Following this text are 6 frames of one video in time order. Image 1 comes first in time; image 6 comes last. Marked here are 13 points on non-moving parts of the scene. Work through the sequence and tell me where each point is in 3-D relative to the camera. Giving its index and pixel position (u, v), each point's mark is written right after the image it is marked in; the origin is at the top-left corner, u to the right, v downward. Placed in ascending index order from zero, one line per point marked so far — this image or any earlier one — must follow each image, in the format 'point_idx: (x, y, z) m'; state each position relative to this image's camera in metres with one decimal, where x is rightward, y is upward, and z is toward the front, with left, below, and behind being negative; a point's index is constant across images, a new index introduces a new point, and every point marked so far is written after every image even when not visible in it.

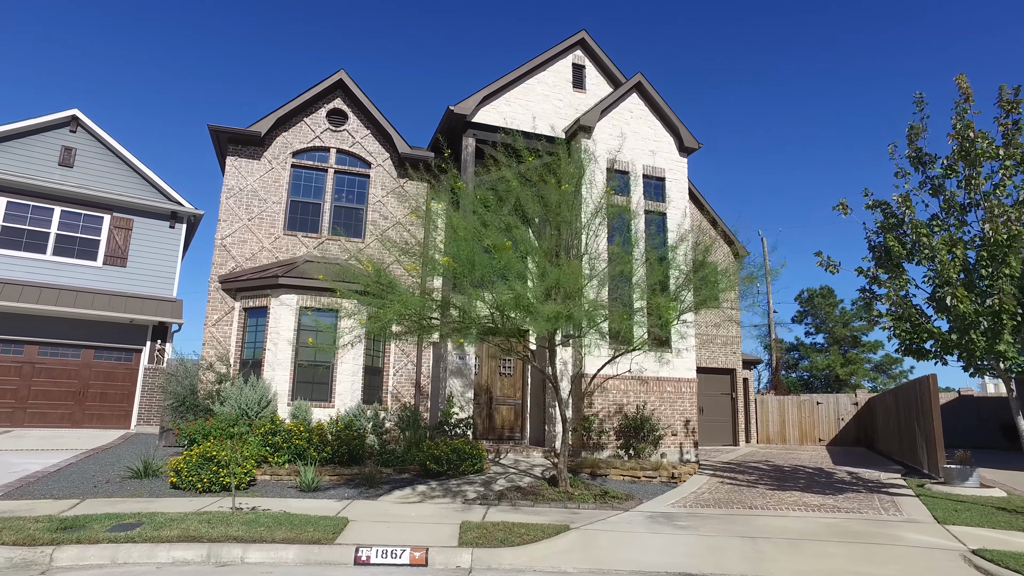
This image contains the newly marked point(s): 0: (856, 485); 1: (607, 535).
0: (+5.6, -3.2, +10.9) m
1: (+1.0, -2.6, +6.9) m
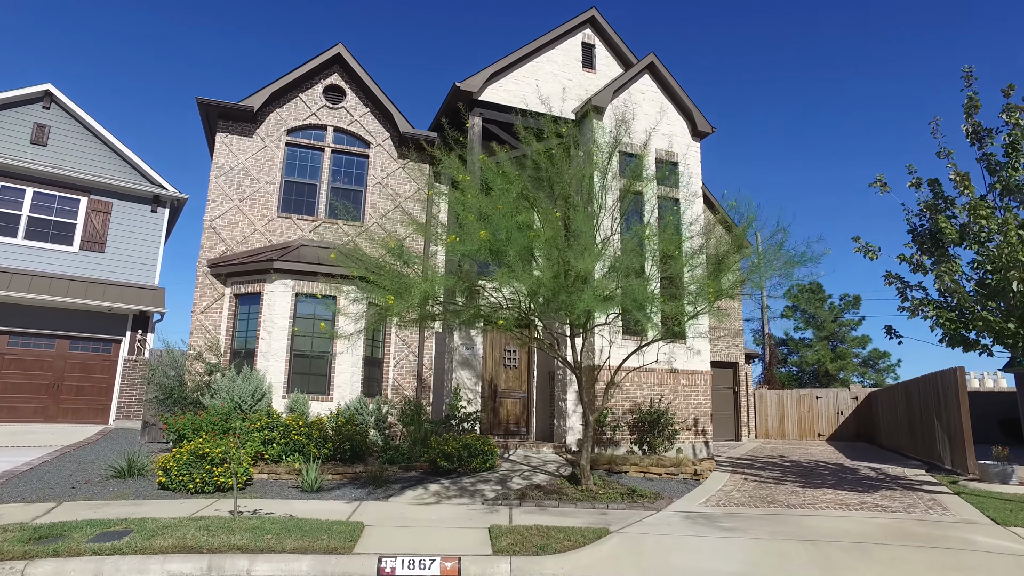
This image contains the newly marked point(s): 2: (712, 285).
0: (+5.9, -3.0, +10.4) m
1: (+1.3, -2.4, +6.3) m
2: (+3.0, +0.1, +10.1) m
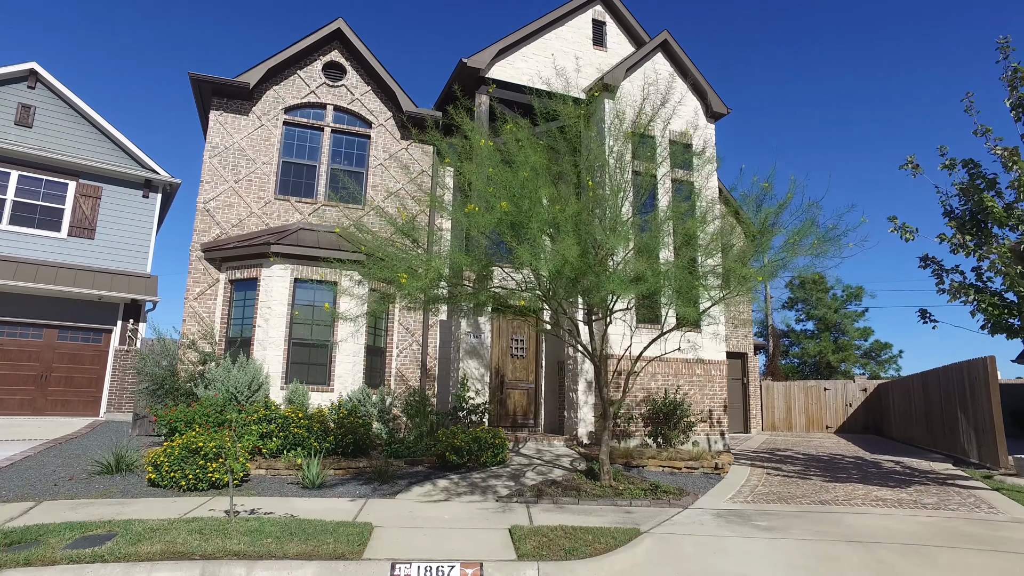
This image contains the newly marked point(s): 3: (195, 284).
0: (+6.0, -2.8, +9.9) m
1: (+1.5, -2.2, +5.8) m
2: (+3.2, +0.3, +9.5) m
3: (-5.4, +0.1, +11.4) m
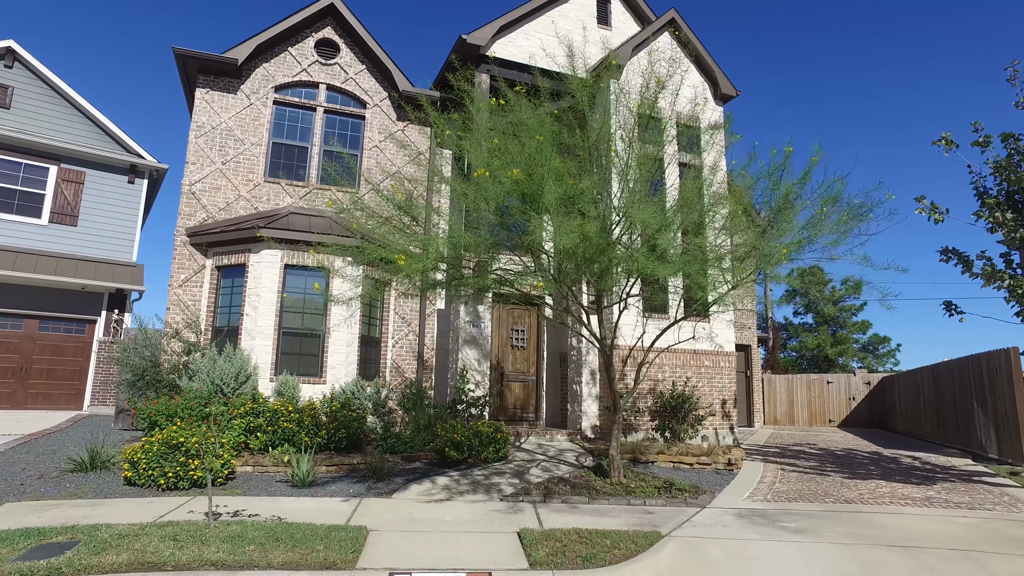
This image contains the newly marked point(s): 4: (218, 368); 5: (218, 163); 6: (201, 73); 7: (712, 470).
0: (+6.1, -2.6, +9.5) m
1: (+1.6, -2.0, +5.2) m
2: (+3.2, +0.5, +9.0) m
3: (-5.4, +0.3, +10.8) m
4: (-4.1, -1.1, +9.2) m
5: (-5.0, +2.1, +11.4) m
6: (-5.4, +3.7, +11.5) m
7: (+2.8, -2.6, +9.4) m
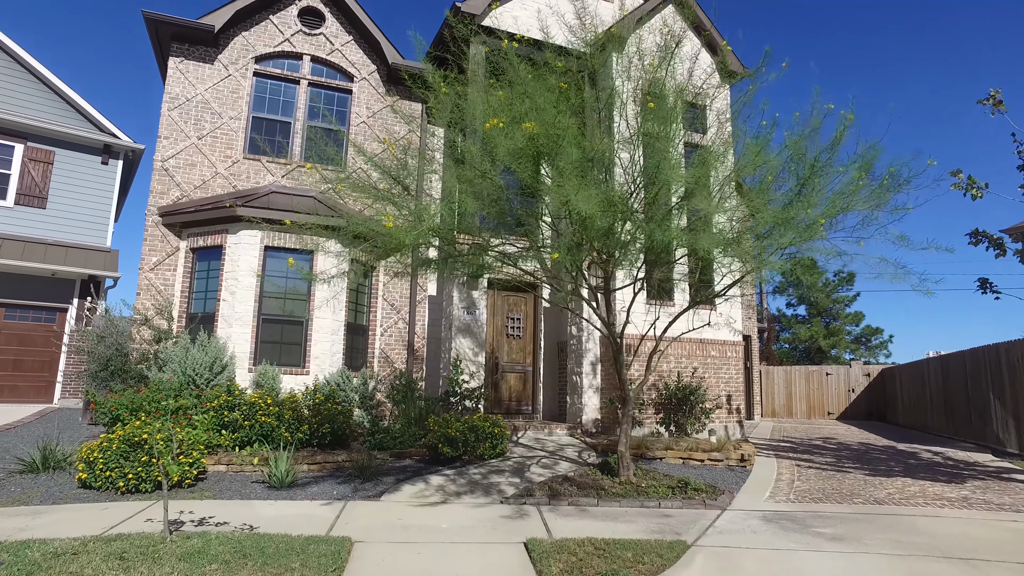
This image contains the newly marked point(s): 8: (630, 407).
0: (+6.0, -2.4, +8.9) m
1: (+1.6, -1.9, +4.6) m
2: (+3.2, +0.7, +8.4) m
3: (-5.4, +0.5, +10.0) m
4: (-4.1, -0.9, +8.5) m
5: (-5.1, +2.4, +10.6) m
6: (-5.4, +4.0, +10.7) m
7: (+2.8, -2.4, +8.8) m
8: (+1.3, -1.3, +7.5) m
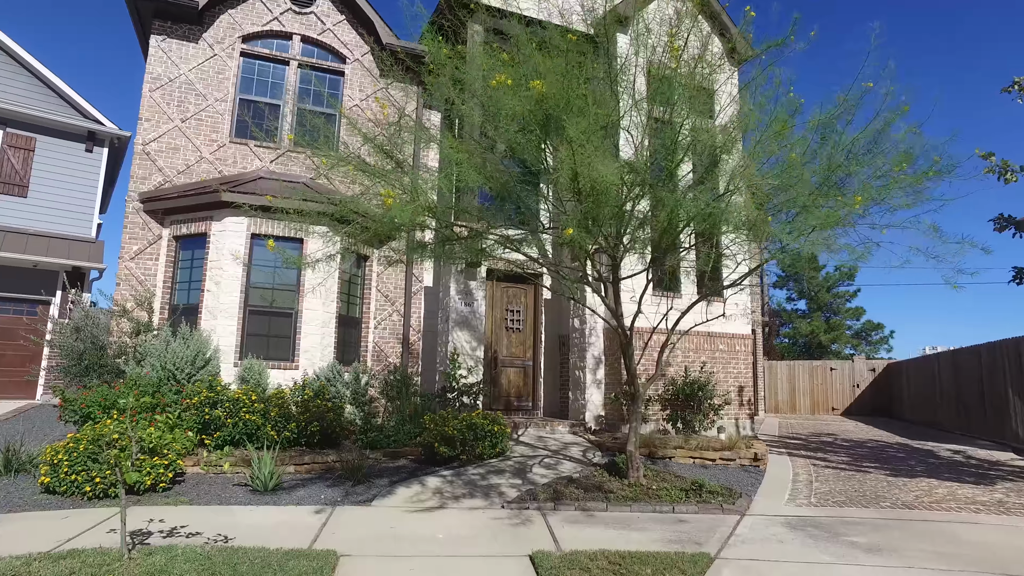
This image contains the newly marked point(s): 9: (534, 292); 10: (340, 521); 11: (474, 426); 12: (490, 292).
0: (+6.0, -2.3, +8.5) m
1: (+1.6, -1.8, +4.1) m
2: (+3.2, +0.8, +7.9) m
3: (-5.4, +0.7, +9.5) m
4: (-4.1, -0.7, +8.0) m
5: (-5.1, +2.5, +10.1) m
6: (-5.4, +4.1, +10.2) m
7: (+2.8, -2.2, +8.4) m
8: (+1.3, -1.2, +7.0) m
9: (+0.4, -0.1, +11.3) m
10: (-1.4, -1.8, +5.3) m
11: (-0.4, -1.6, +7.6) m
12: (-0.3, -0.1, +11.0) m
